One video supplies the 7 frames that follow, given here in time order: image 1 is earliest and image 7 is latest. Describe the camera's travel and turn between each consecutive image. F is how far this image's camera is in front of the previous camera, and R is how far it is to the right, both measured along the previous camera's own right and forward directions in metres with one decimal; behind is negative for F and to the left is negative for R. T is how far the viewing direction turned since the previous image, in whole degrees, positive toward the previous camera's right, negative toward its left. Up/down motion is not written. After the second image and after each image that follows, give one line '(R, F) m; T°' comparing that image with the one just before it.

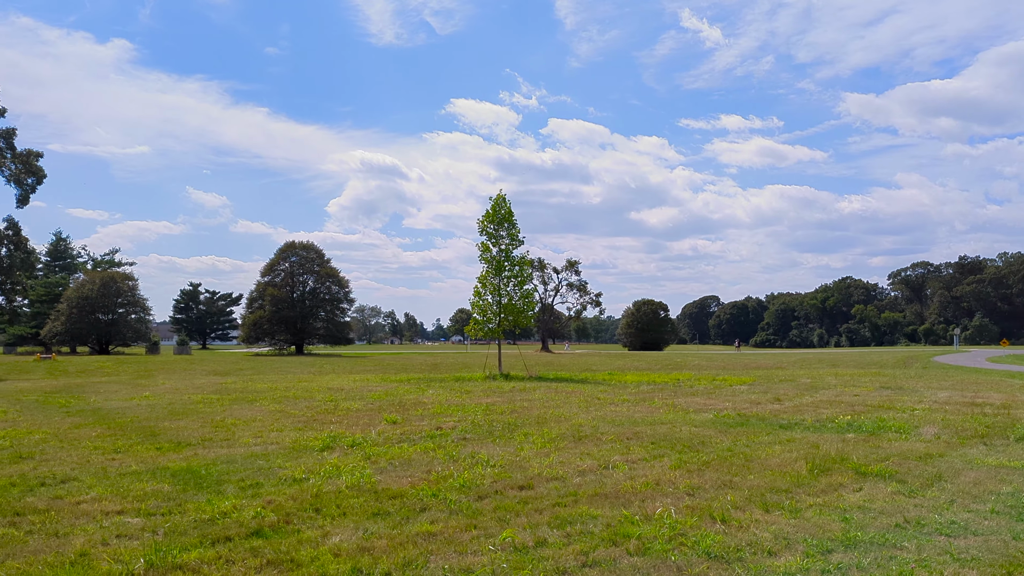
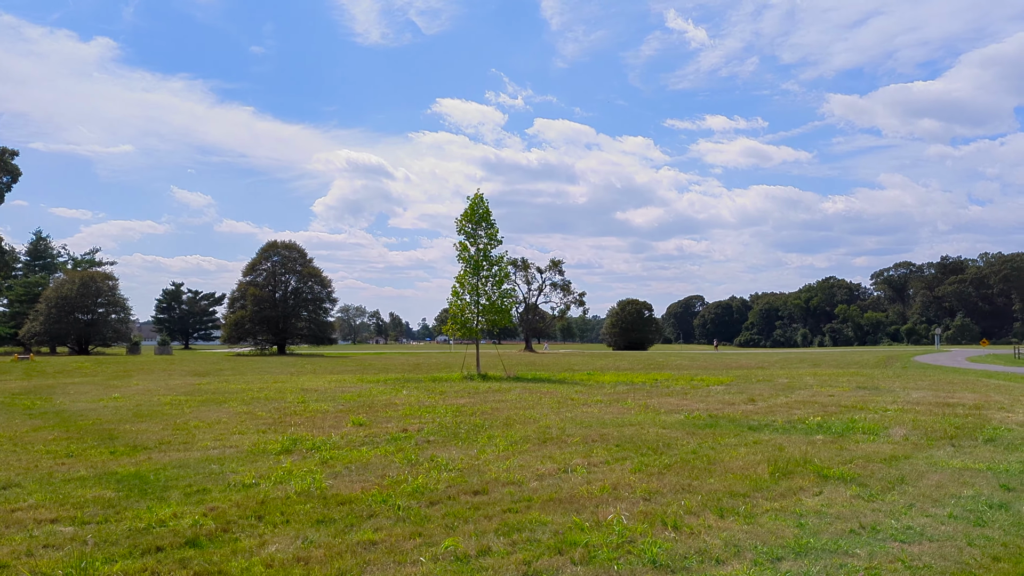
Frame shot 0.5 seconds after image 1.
(+0.3, +0.2) m; +2°
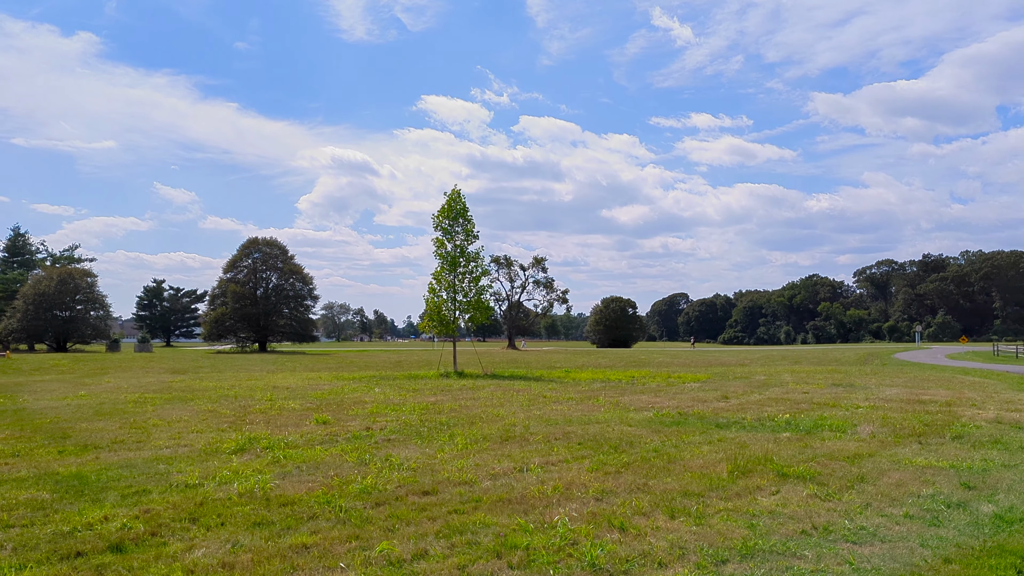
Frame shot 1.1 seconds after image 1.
(+0.3, +0.2) m; +2°
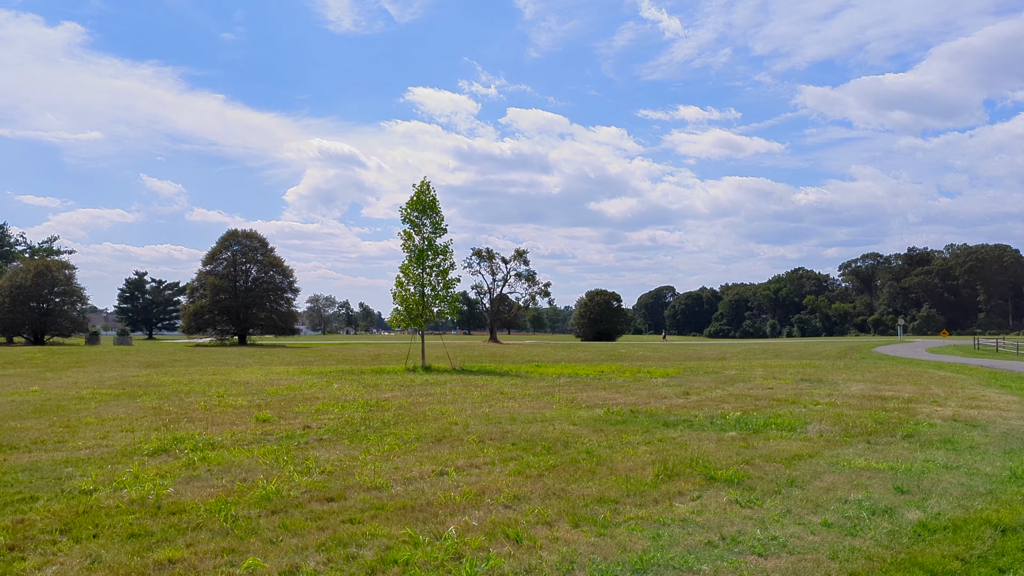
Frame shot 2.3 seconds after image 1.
(+0.7, +0.3) m; +2°
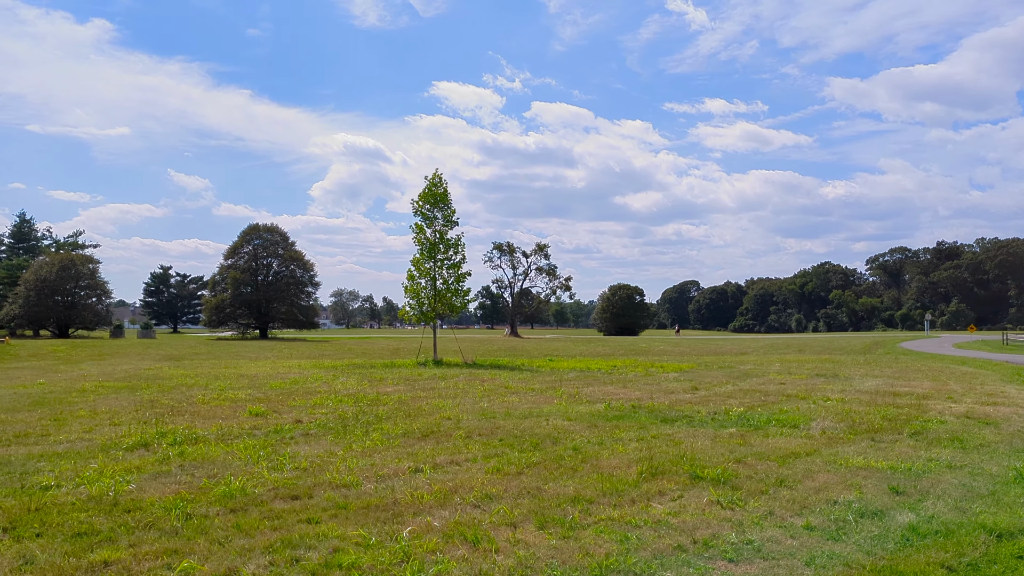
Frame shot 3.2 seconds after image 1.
(+0.4, +0.2) m; -1°
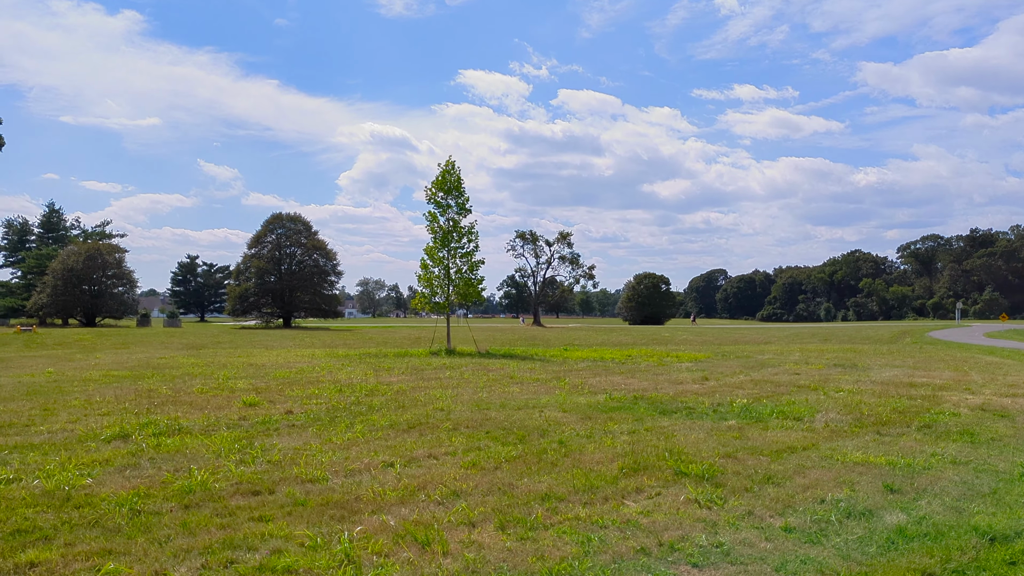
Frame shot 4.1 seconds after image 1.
(+0.5, +0.3) m; -2°
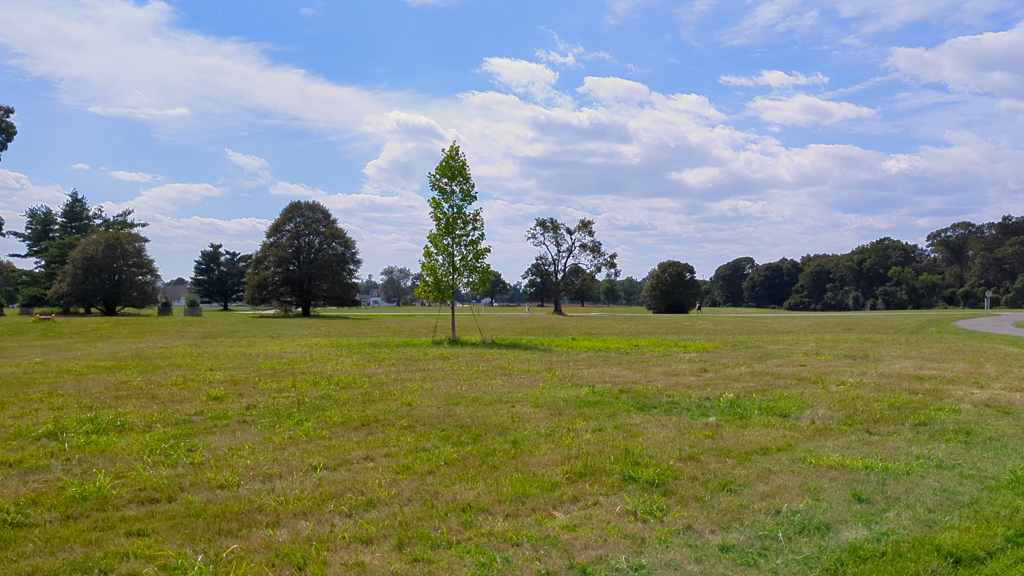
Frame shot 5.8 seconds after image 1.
(+0.8, +0.5) m; -1°
